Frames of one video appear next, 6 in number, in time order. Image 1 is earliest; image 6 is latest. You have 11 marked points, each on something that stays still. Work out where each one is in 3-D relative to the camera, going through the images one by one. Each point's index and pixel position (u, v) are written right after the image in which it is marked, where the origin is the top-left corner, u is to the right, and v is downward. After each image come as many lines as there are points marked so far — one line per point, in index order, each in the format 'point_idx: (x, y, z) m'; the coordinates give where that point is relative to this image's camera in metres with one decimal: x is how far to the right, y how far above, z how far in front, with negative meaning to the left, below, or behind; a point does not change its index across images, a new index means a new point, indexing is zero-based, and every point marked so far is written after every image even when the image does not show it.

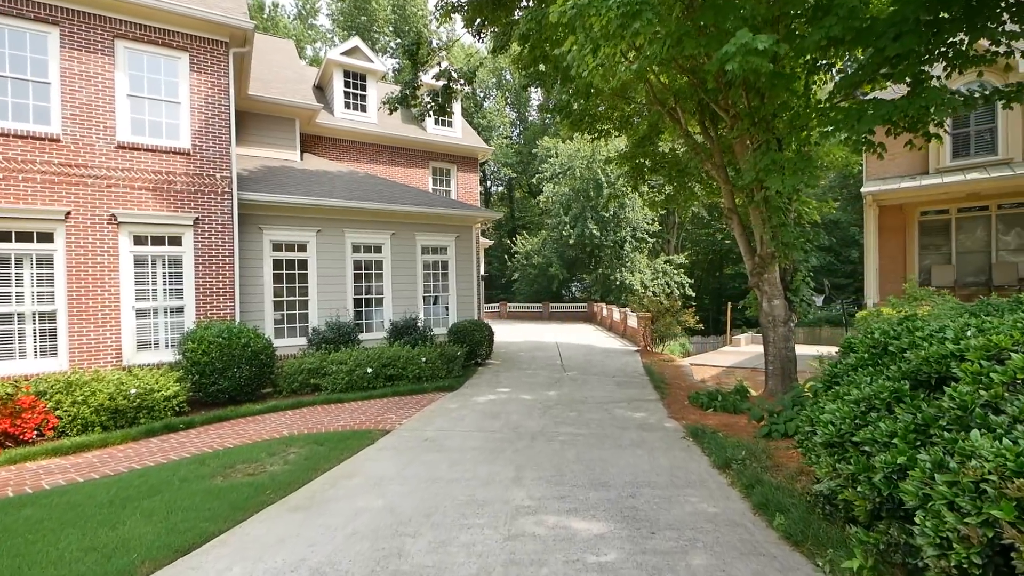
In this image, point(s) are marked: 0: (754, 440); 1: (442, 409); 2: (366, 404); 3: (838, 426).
0: (+2.5, -1.6, +5.0) m
1: (-1.1, -1.9, +7.6) m
2: (-2.4, -1.9, +7.8) m
3: (+1.8, -0.8, +2.6) m
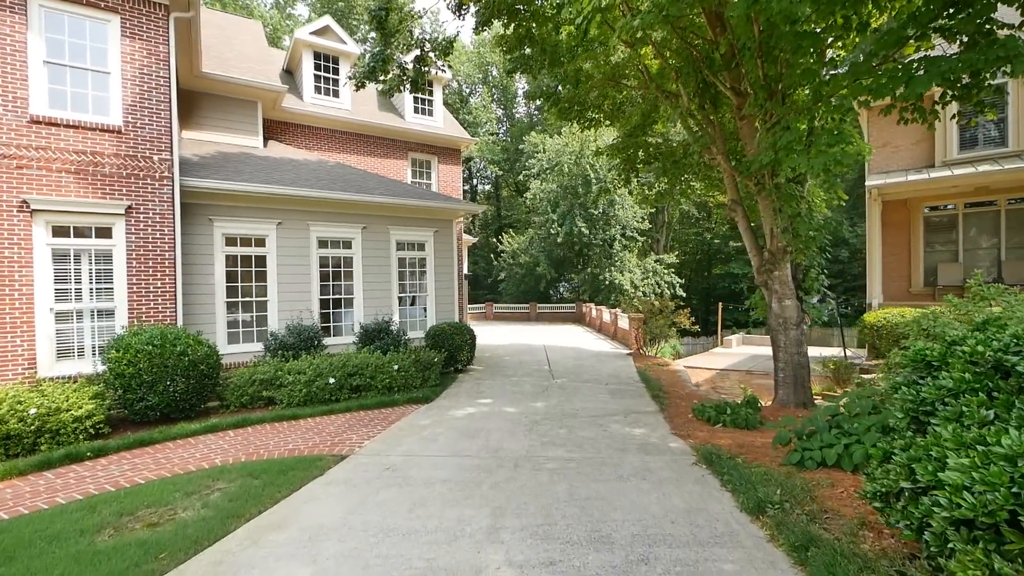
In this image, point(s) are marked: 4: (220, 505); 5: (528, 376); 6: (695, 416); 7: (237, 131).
0: (+2.3, -1.6, +4.1) m
1: (-1.4, -1.9, +6.6) m
2: (-2.6, -1.9, +6.8) m
3: (+1.7, -0.7, +1.7) m
4: (-2.4, -1.8, +4.0) m
5: (+0.3, -1.9, +10.3) m
6: (+2.6, -1.8, +6.8) m
7: (-6.4, +3.7, +11.3) m
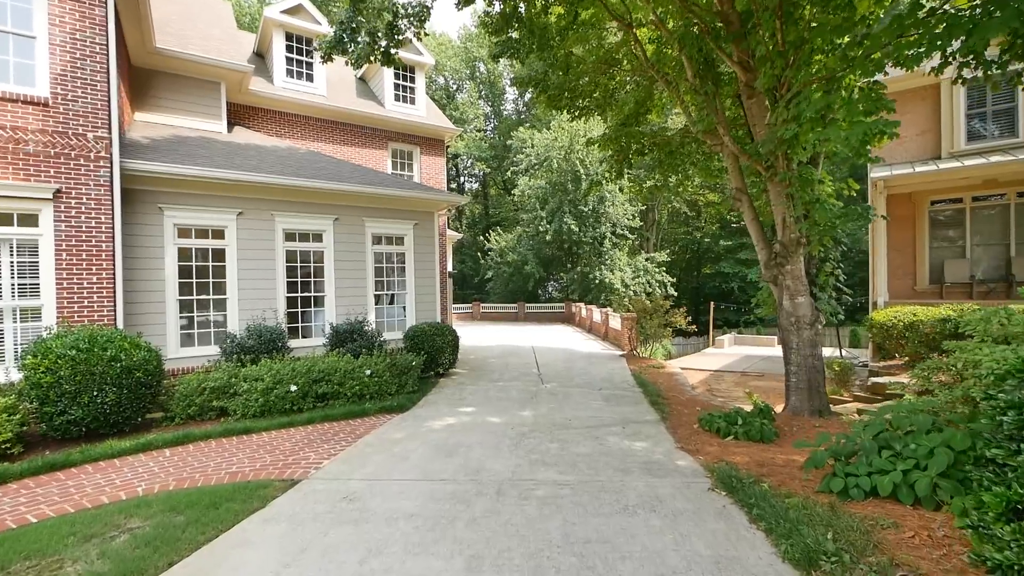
0: (+2.2, -1.5, +3.4) m
1: (-1.5, -1.8, +5.7) m
2: (-2.8, -1.8, +5.9) m
3: (+1.6, -0.7, +1.0) m
4: (-2.6, -1.8, +3.2) m
5: (+0.1, -1.8, +9.5) m
6: (+2.4, -1.7, +6.0) m
7: (-6.7, +3.7, +10.4) m
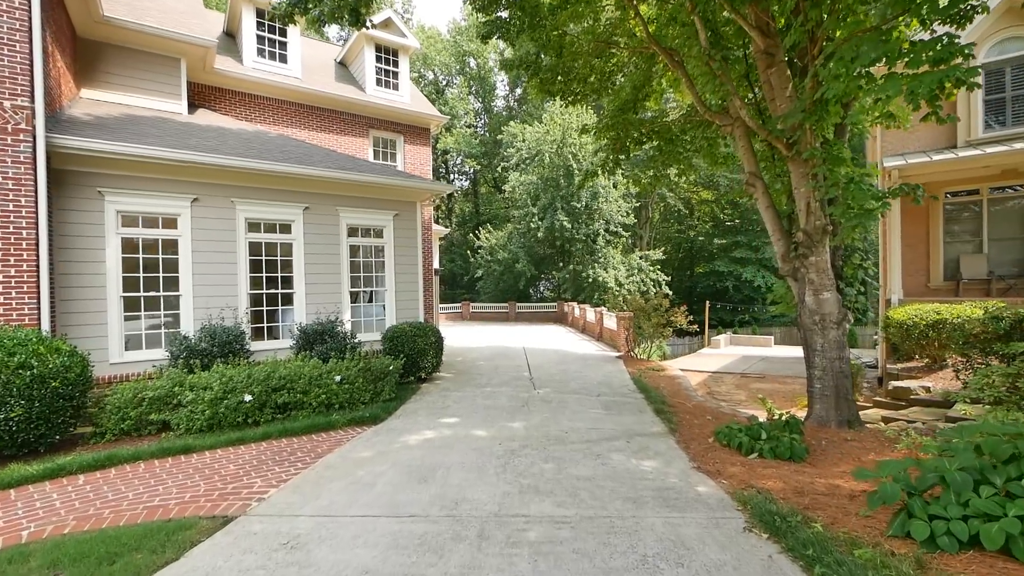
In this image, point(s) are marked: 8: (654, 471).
0: (+2.1, -1.4, +2.6) m
1: (-1.7, -1.7, +4.8) m
2: (-3.0, -1.7, +5.0) m
3: (+1.6, -0.6, +0.1) m
4: (-2.7, -1.7, +2.3) m
5: (-0.1, -1.7, +8.6) m
6: (+2.3, -1.7, +5.2) m
7: (-6.9, +3.8, +9.4) m
8: (+1.4, -1.7, +4.6) m
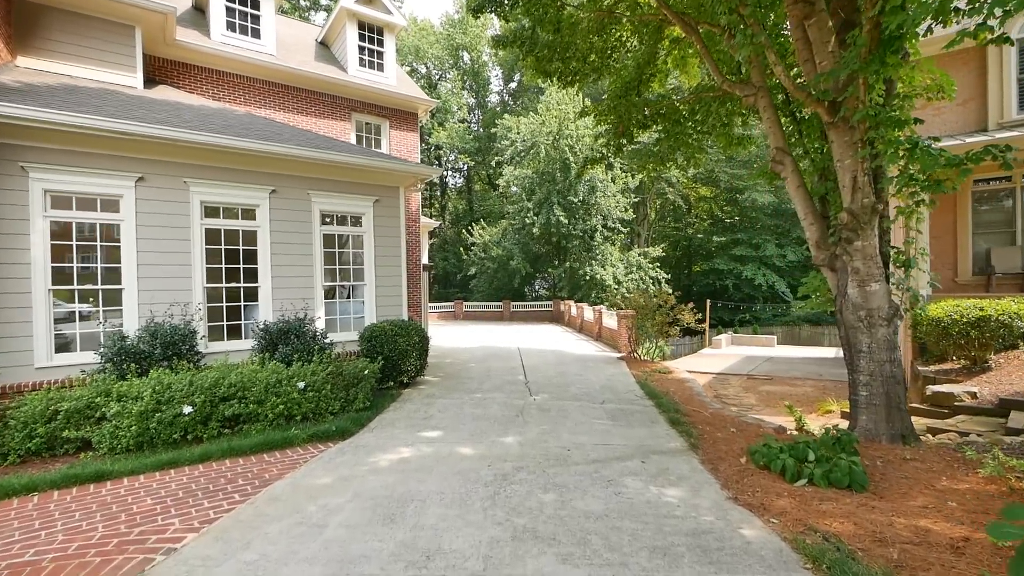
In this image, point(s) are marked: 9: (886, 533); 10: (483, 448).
0: (+2.0, -1.3, +1.6) m
1: (-1.7, -1.6, +3.9) m
2: (-3.0, -1.6, +4.0) m
3: (+1.5, -0.5, -0.8) m
4: (-2.7, -1.6, +1.3) m
5: (-0.2, -1.6, +7.7) m
6: (+2.2, -1.6, +4.3) m
7: (-7.0, +3.9, +8.4) m
8: (+1.3, -1.6, +3.7) m
9: (+2.3, -1.5, +3.0) m
10: (-0.3, -1.7, +5.0) m
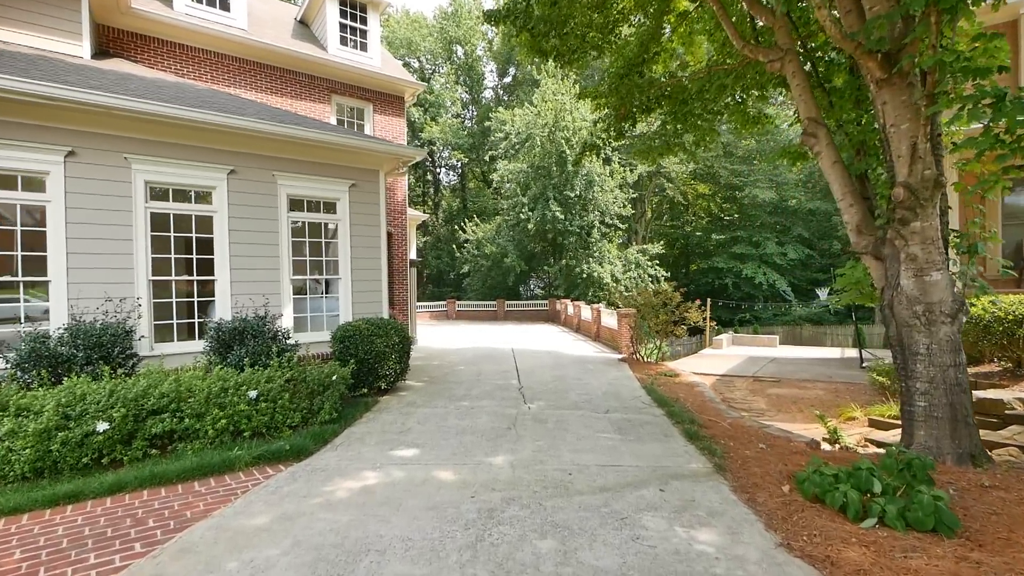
0: (+2.0, -1.2, +0.8) m
1: (-1.8, -1.6, +3.0) m
2: (-3.1, -1.6, +3.1) m
3: (+1.5, -0.4, -1.7) m
4: (-2.7, -1.5, +0.4) m
5: (-0.4, -1.6, +6.8) m
6: (+2.1, -1.5, +3.5) m
7: (-7.2, +4.0, +7.4) m
8: (+1.2, -1.5, +2.8) m
9: (+2.2, -1.4, +2.2) m
10: (-0.4, -1.6, +4.1) m
